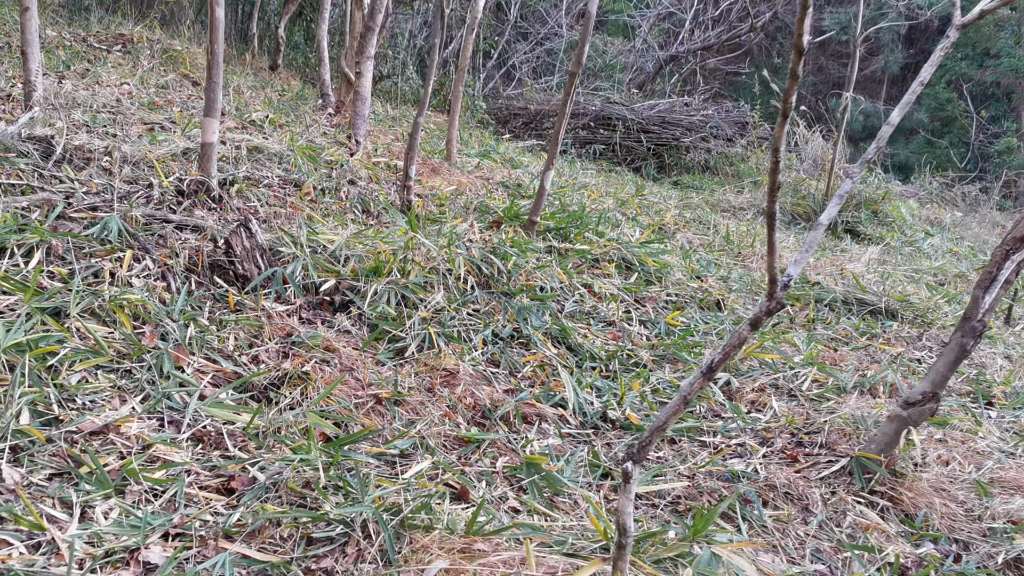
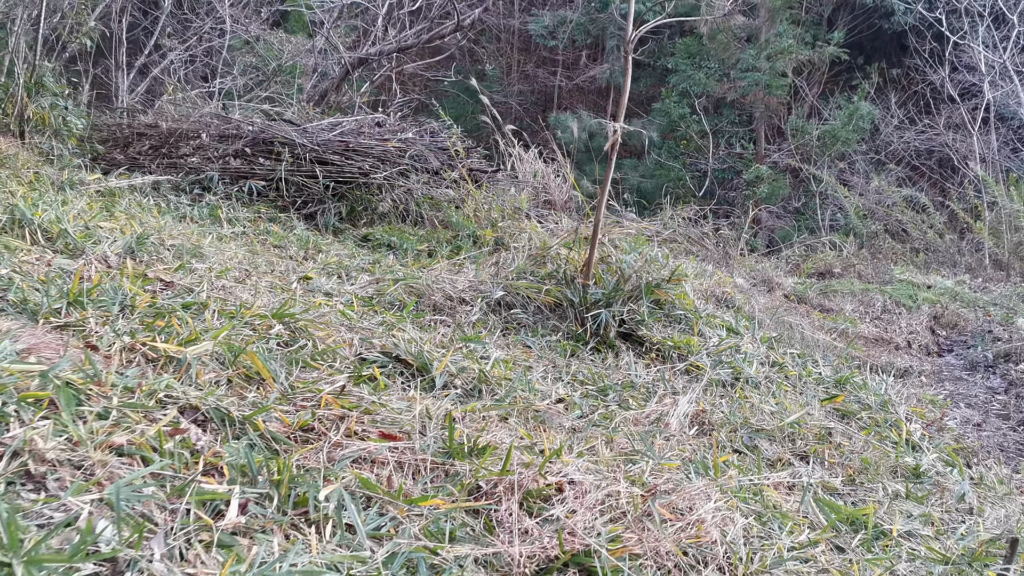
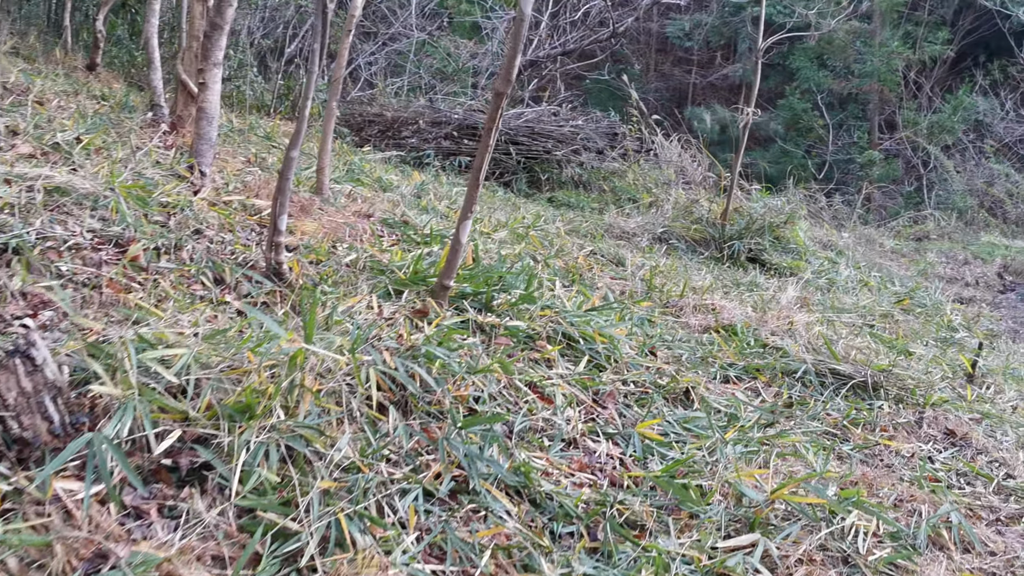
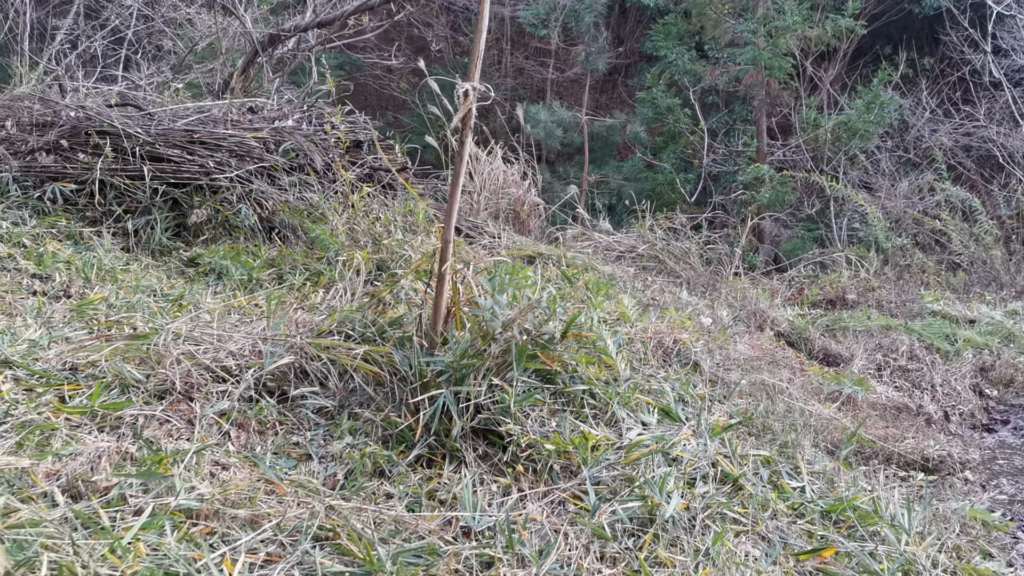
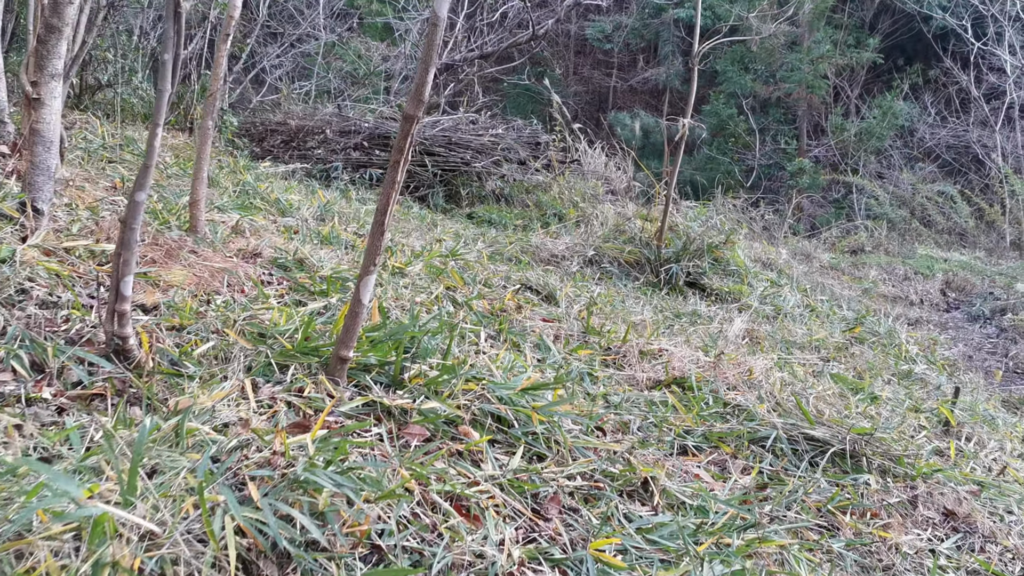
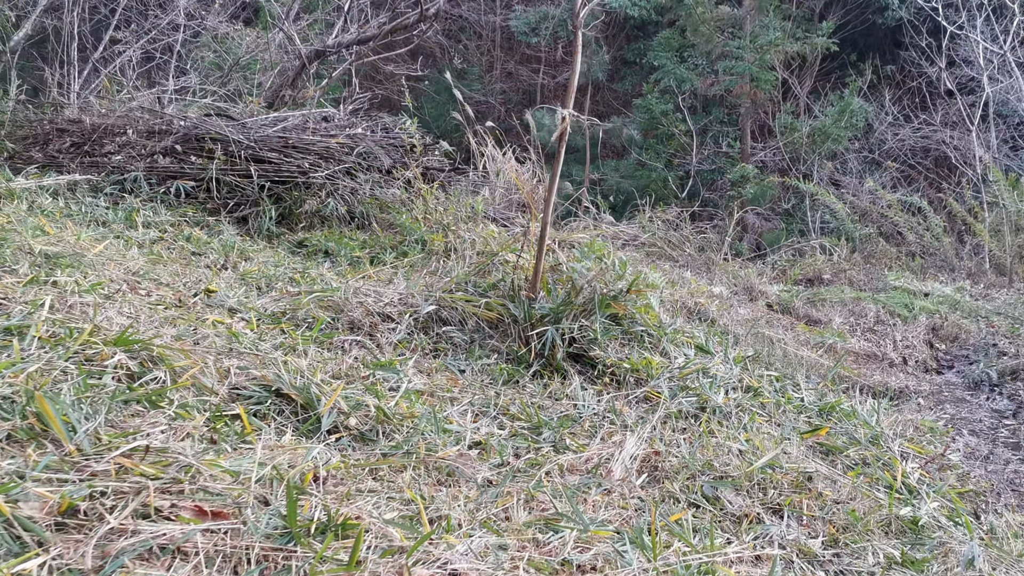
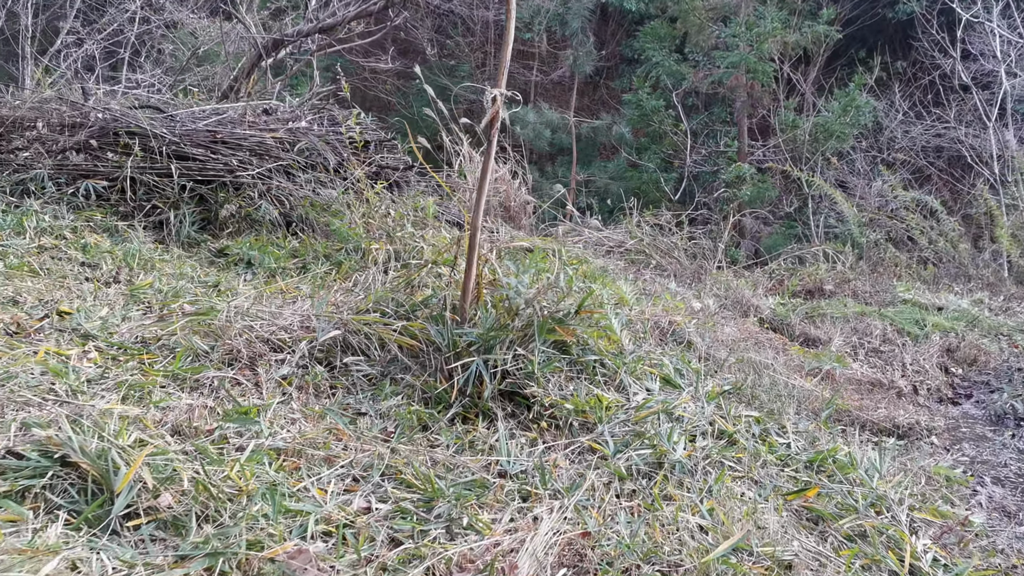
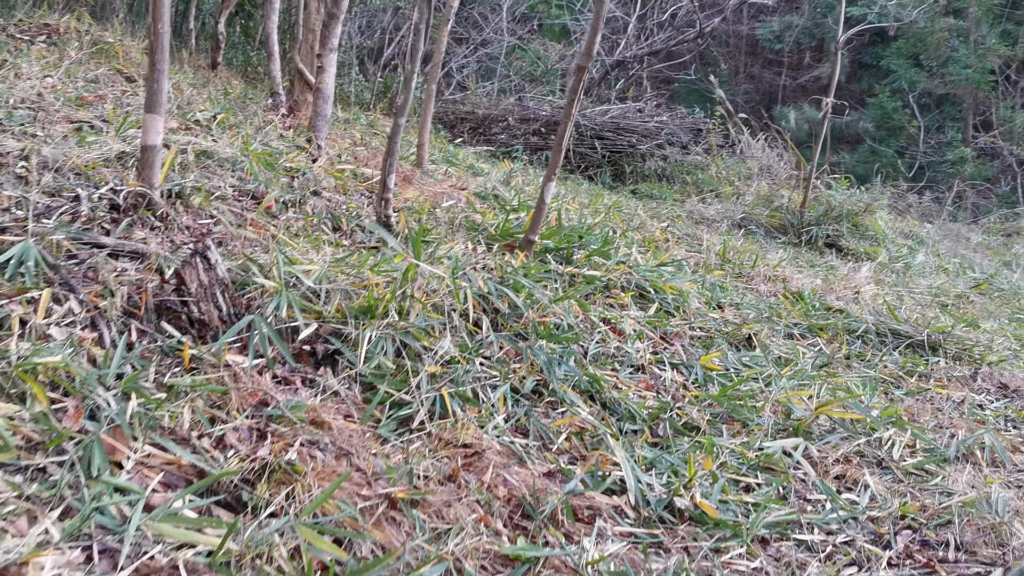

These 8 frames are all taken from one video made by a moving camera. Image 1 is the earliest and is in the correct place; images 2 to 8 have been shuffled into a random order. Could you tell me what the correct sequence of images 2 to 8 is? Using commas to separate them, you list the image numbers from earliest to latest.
8, 3, 5, 2, 6, 7, 4
